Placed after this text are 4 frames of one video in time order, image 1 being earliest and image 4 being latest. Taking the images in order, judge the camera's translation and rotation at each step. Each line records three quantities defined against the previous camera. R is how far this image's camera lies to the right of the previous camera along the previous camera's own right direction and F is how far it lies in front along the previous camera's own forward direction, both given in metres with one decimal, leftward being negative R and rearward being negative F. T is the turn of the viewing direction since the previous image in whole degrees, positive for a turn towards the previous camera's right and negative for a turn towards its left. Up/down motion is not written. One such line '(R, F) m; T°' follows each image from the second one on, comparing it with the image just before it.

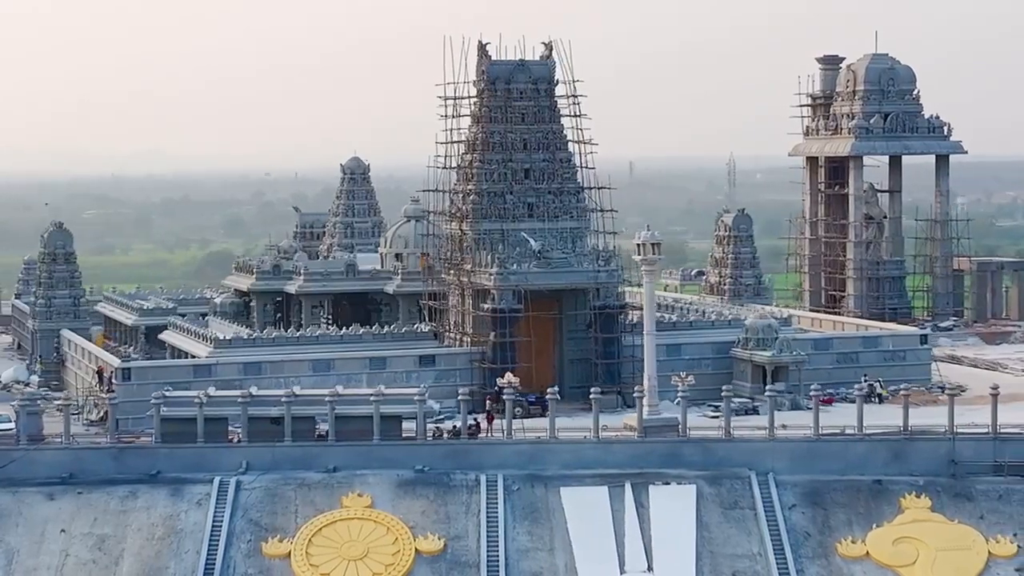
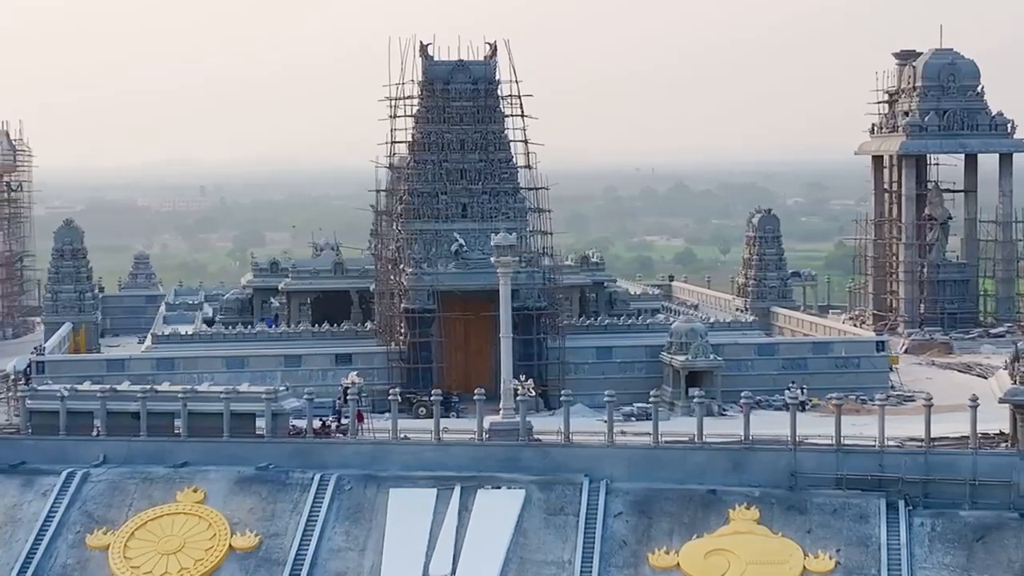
(+9.0, +0.8) m; -9°
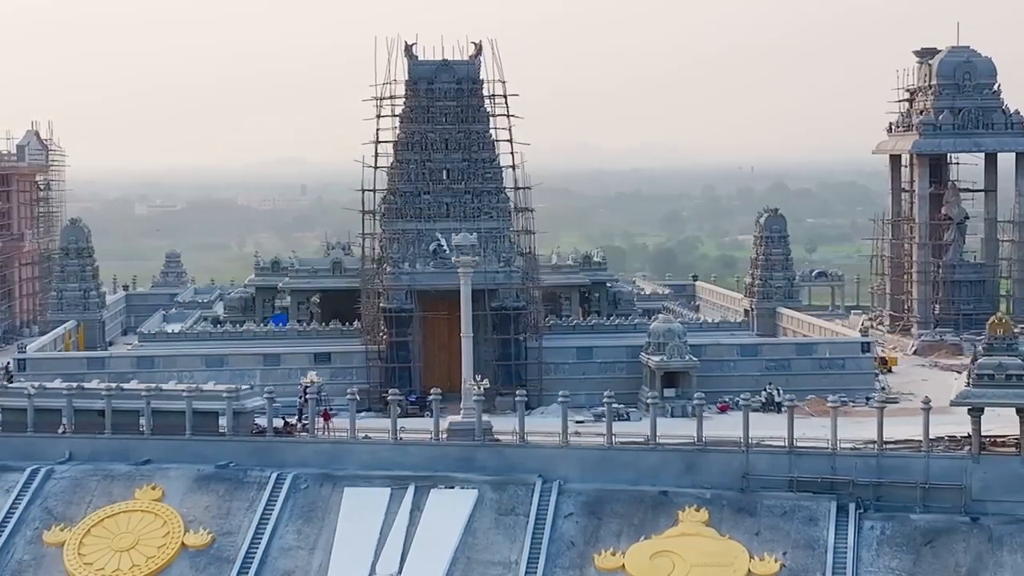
(+2.5, 0.0) m; -2°
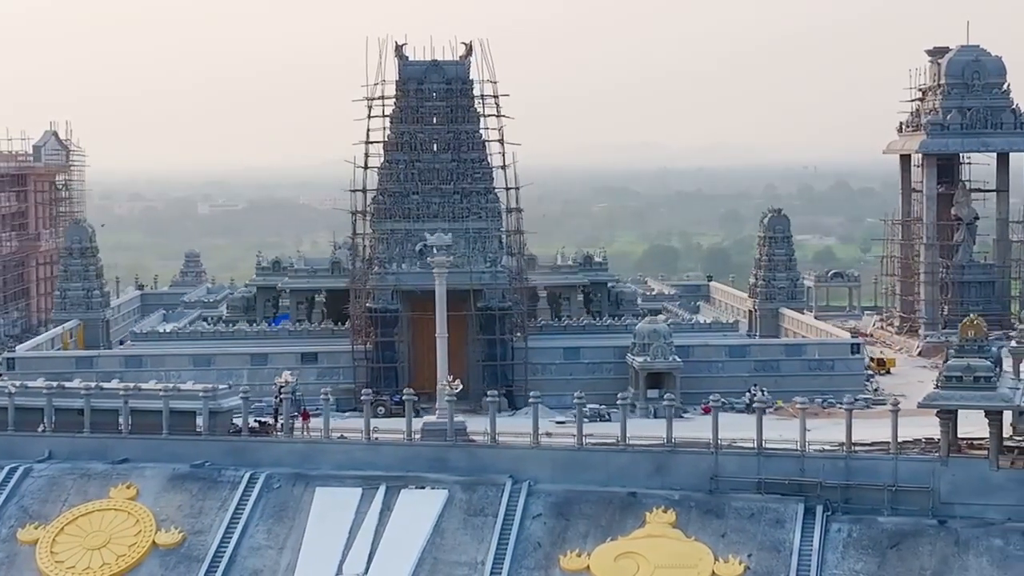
(+1.6, 0.0) m; -2°
